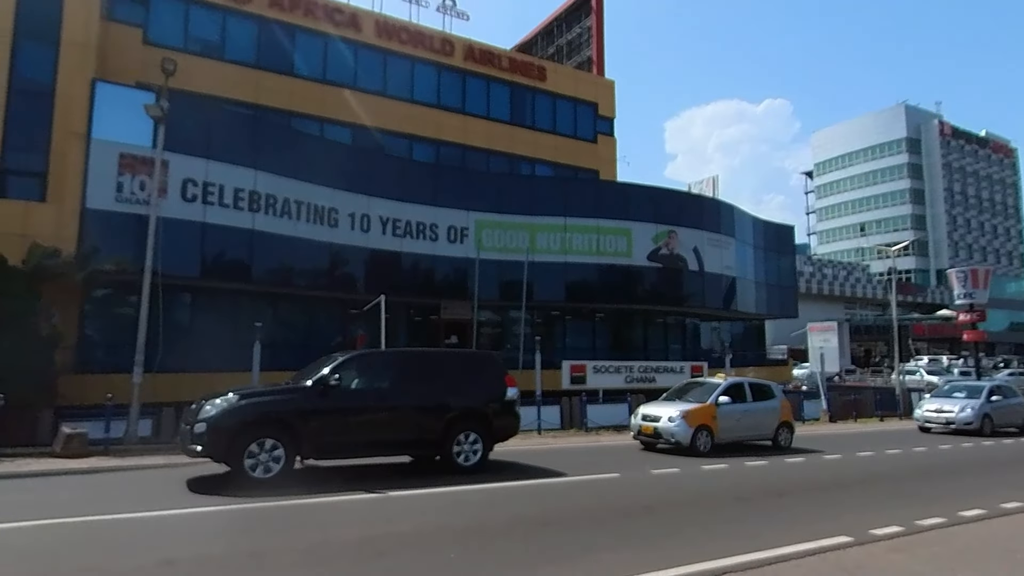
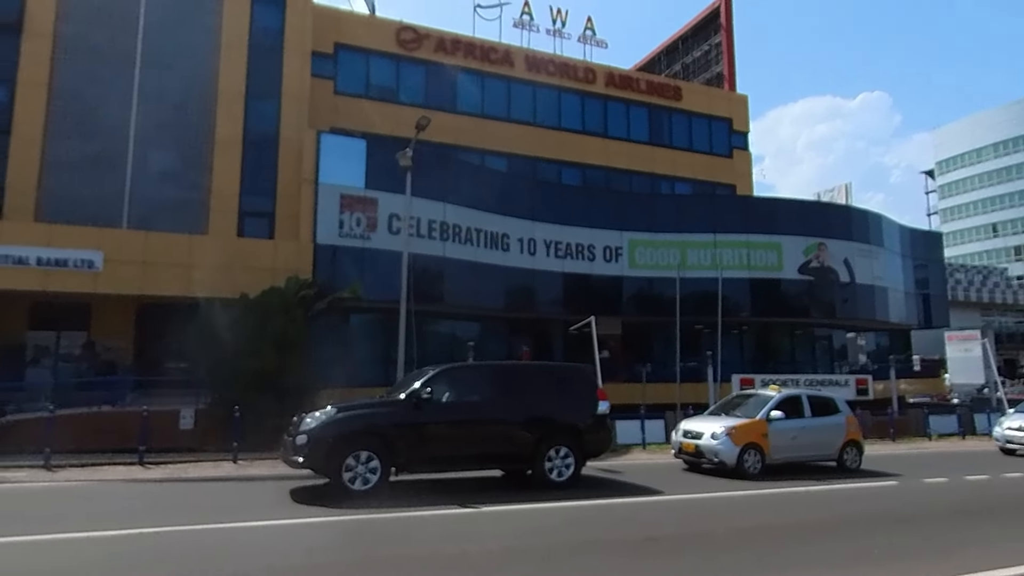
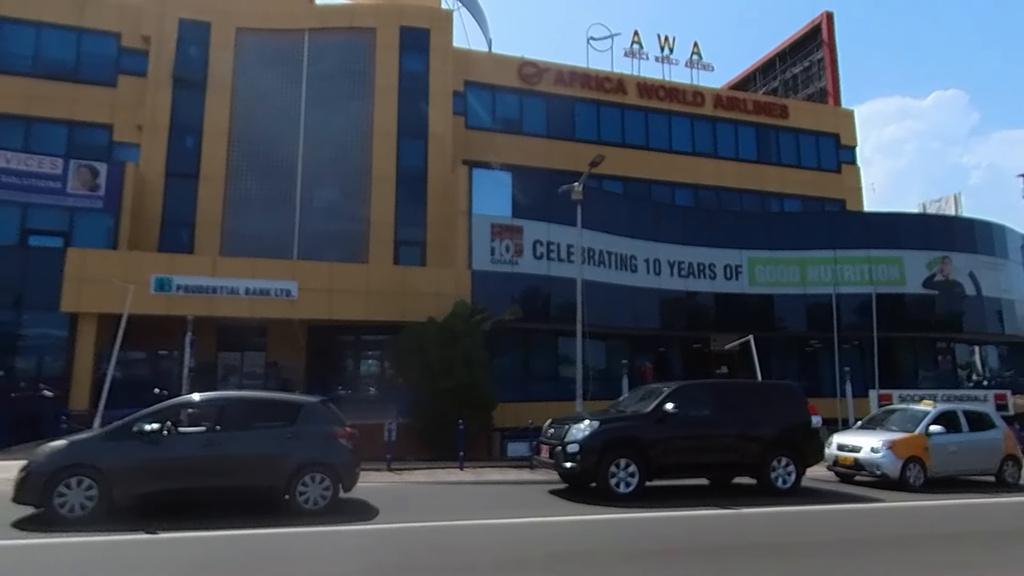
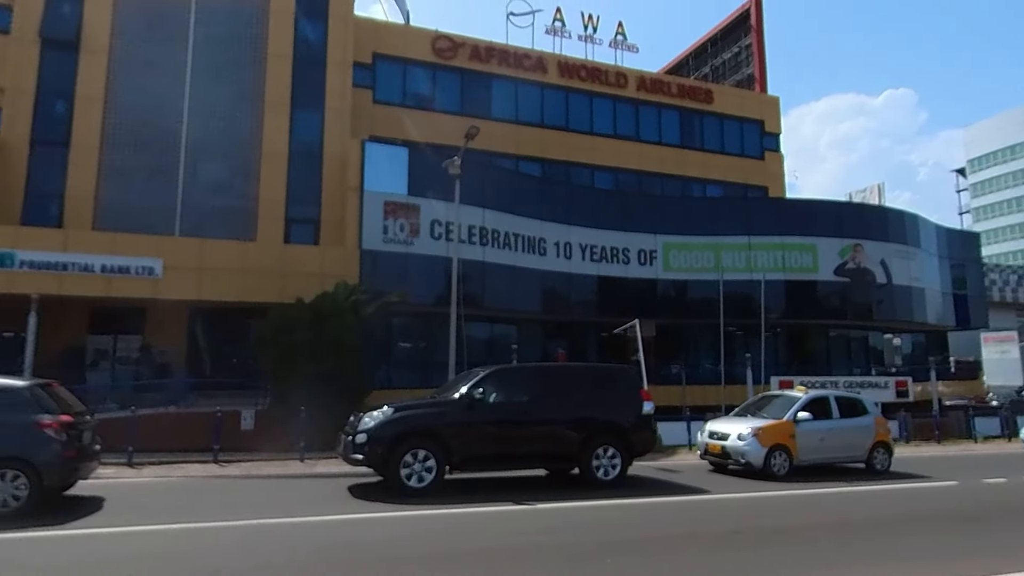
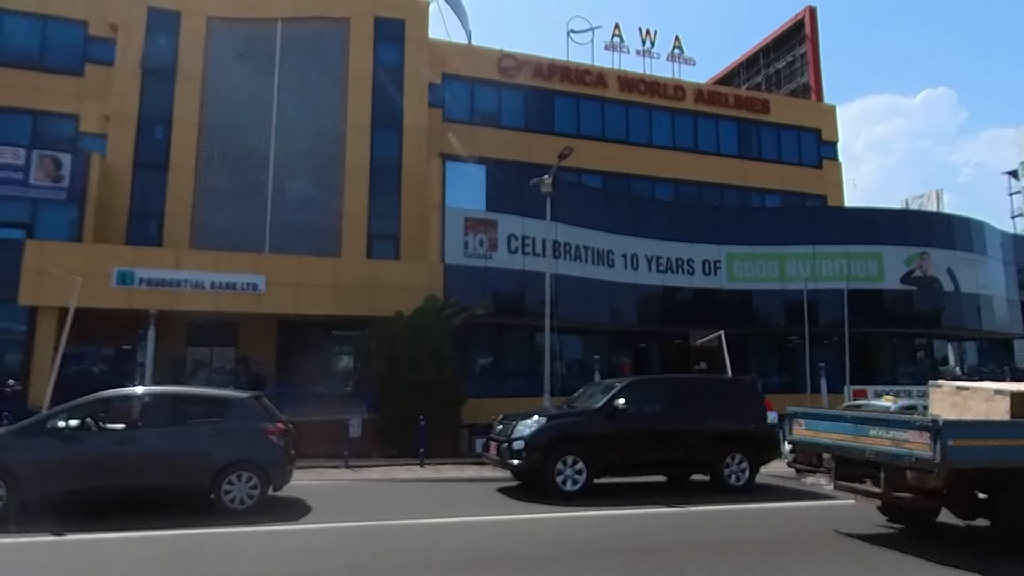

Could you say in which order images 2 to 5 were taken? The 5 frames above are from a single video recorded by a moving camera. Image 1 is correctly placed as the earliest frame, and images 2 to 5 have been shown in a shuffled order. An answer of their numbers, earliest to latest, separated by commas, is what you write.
2, 4, 5, 3
